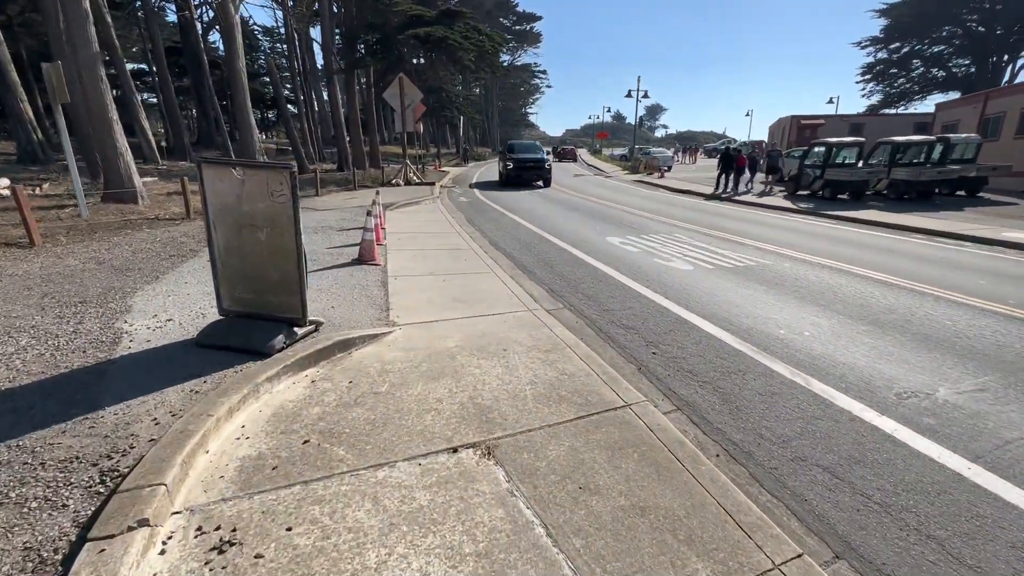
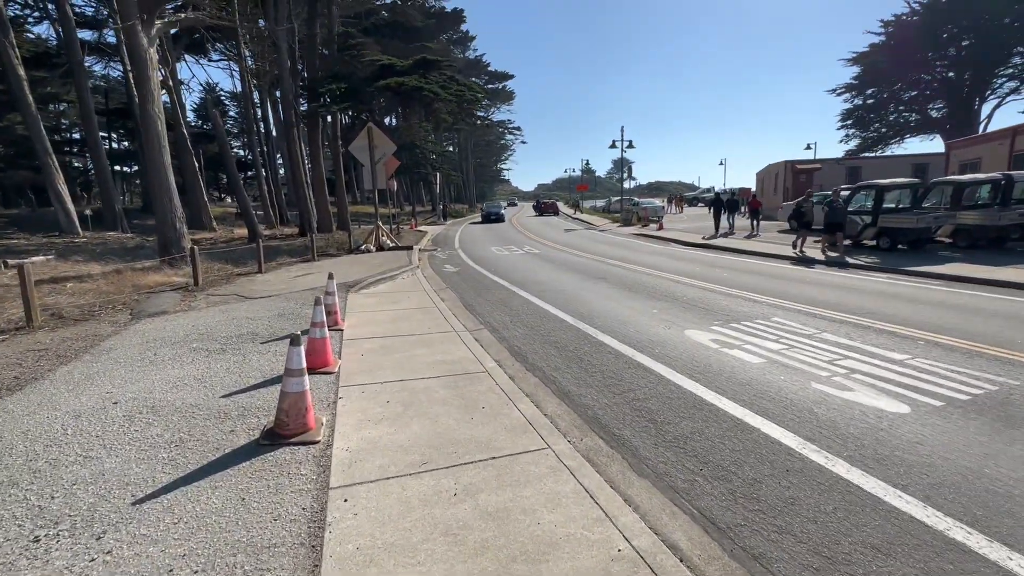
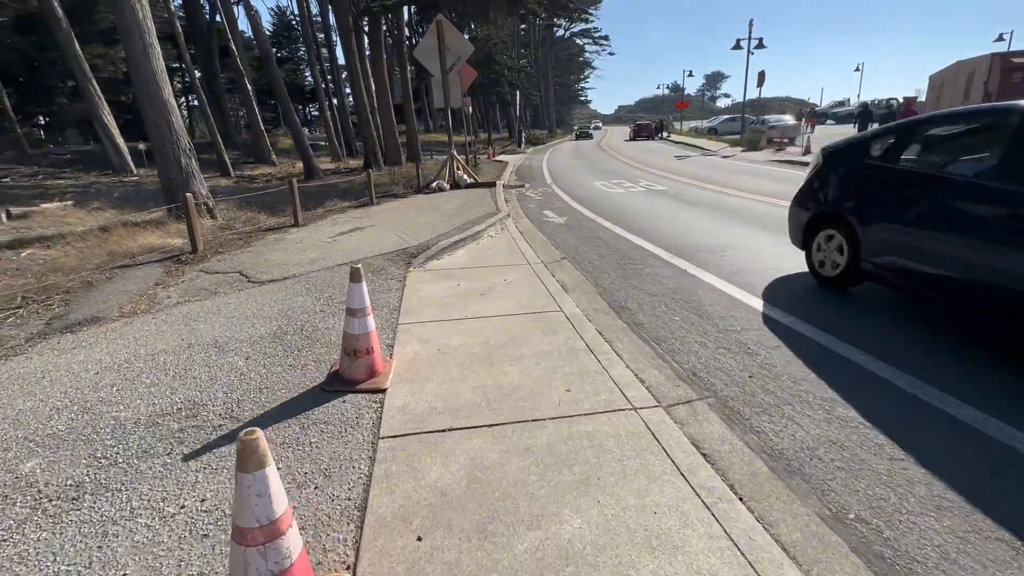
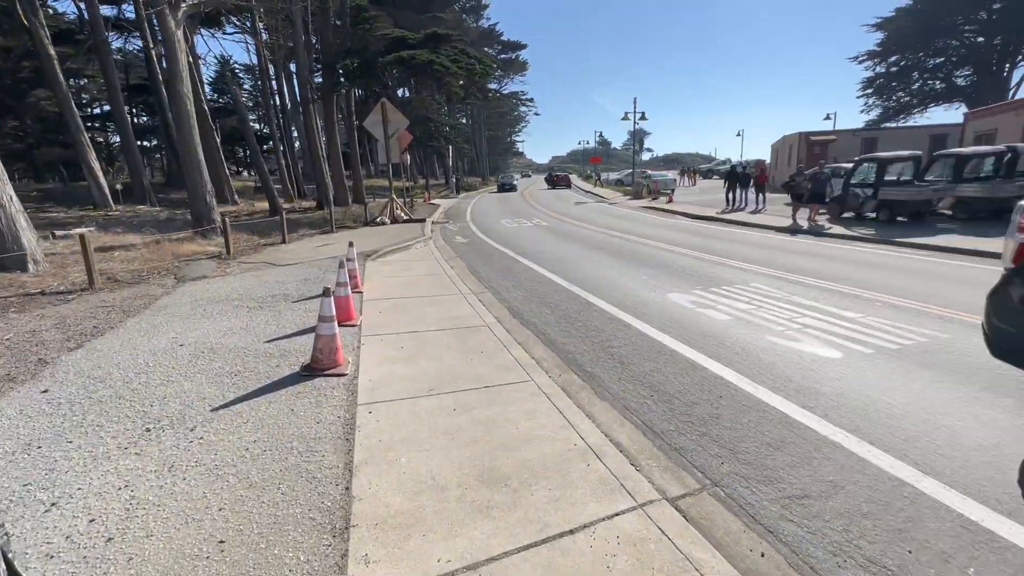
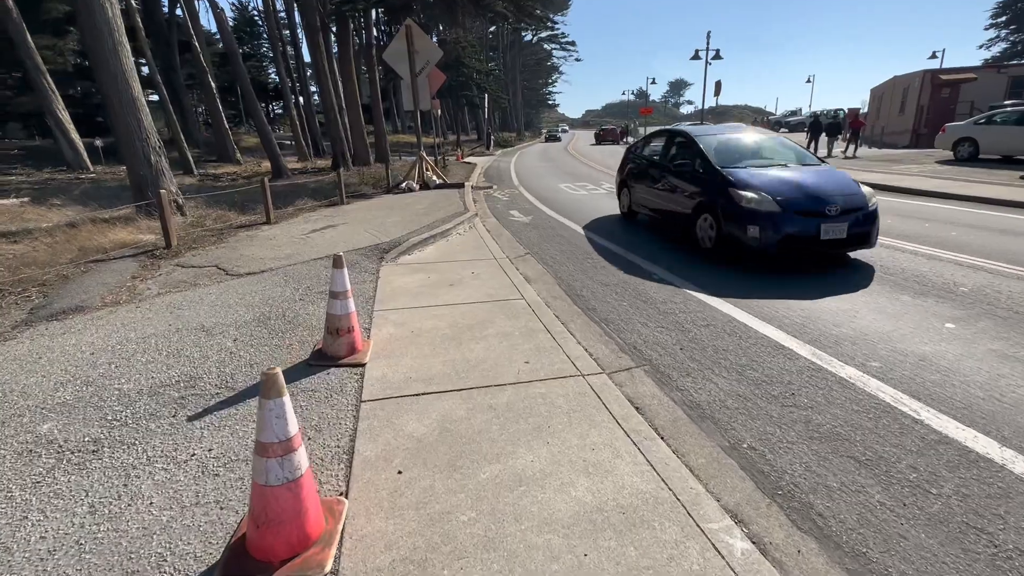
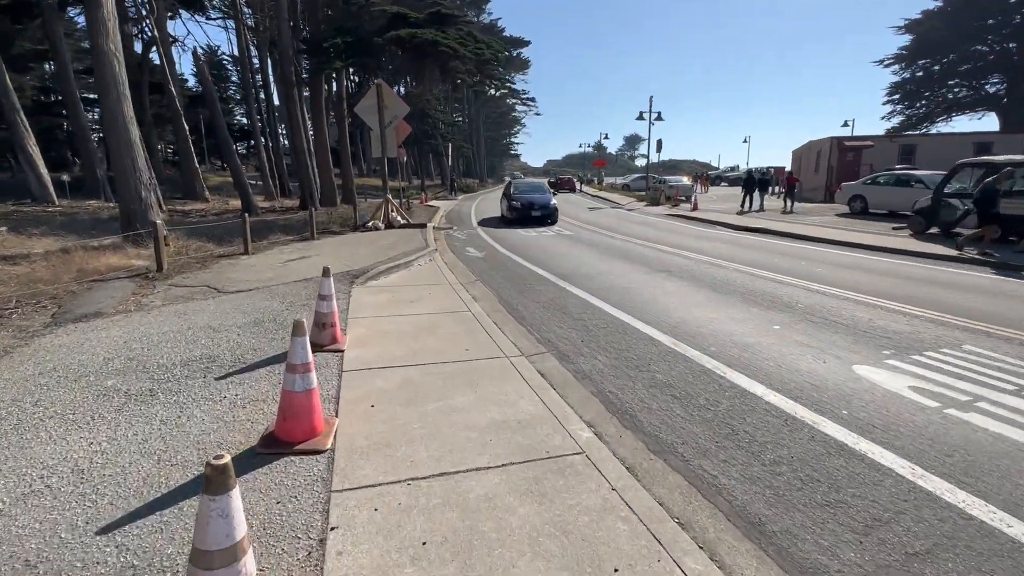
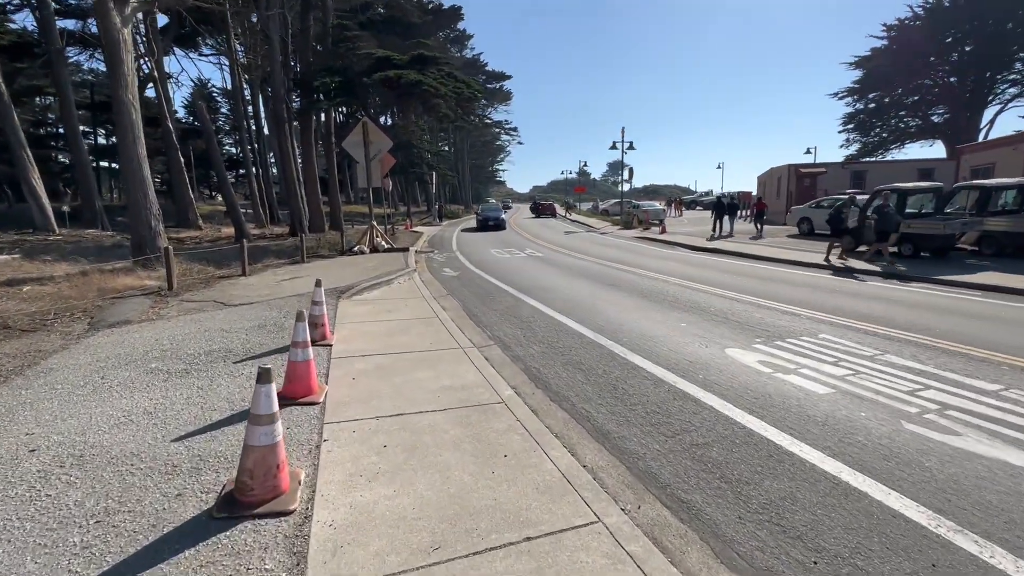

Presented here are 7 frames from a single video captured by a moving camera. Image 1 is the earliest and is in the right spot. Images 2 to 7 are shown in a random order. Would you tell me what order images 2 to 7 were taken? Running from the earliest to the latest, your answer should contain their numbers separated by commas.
4, 2, 7, 6, 5, 3
